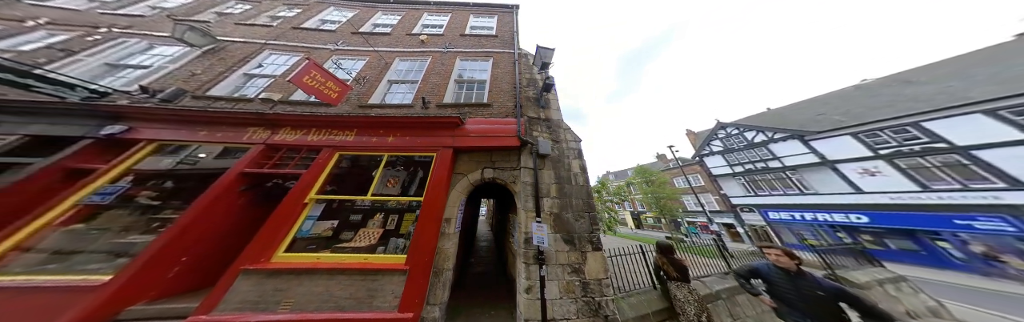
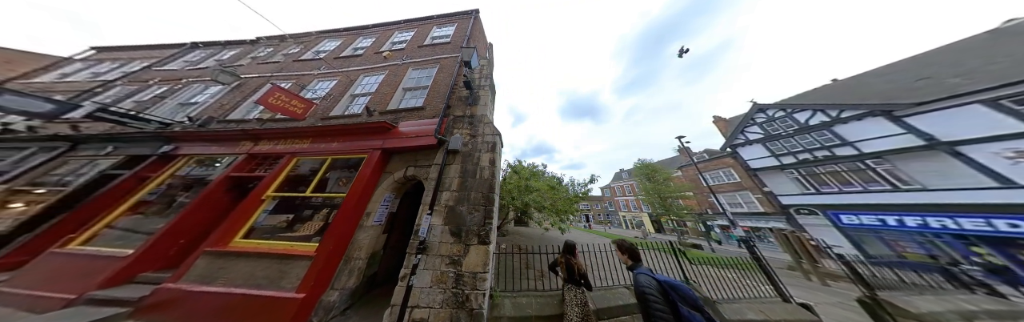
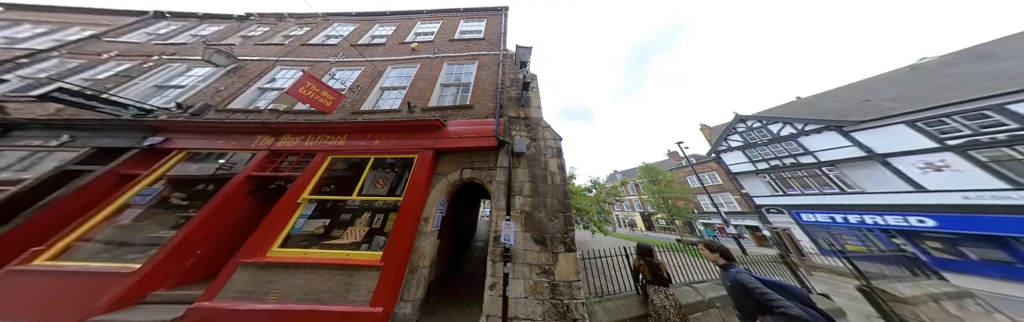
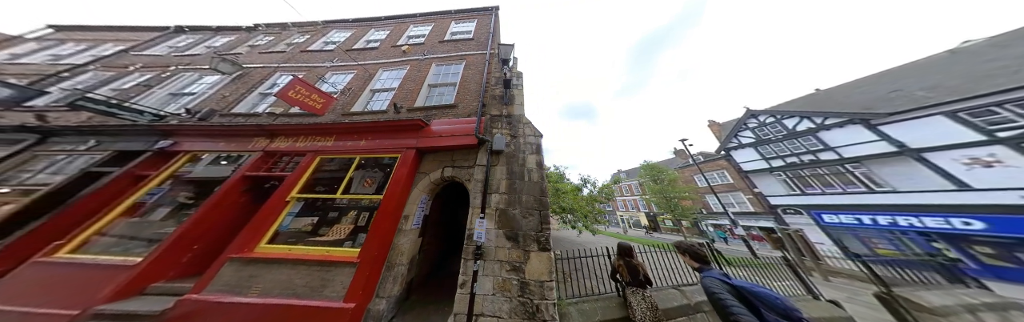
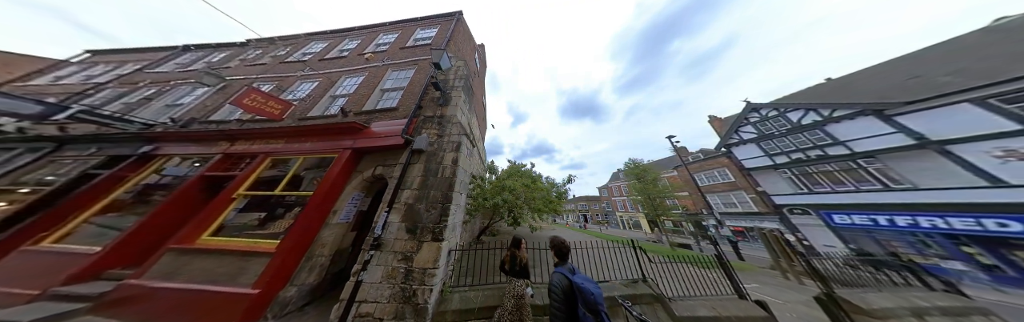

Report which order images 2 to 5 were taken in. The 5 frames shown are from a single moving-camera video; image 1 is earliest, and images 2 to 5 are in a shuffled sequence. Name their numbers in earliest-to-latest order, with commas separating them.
3, 4, 2, 5
